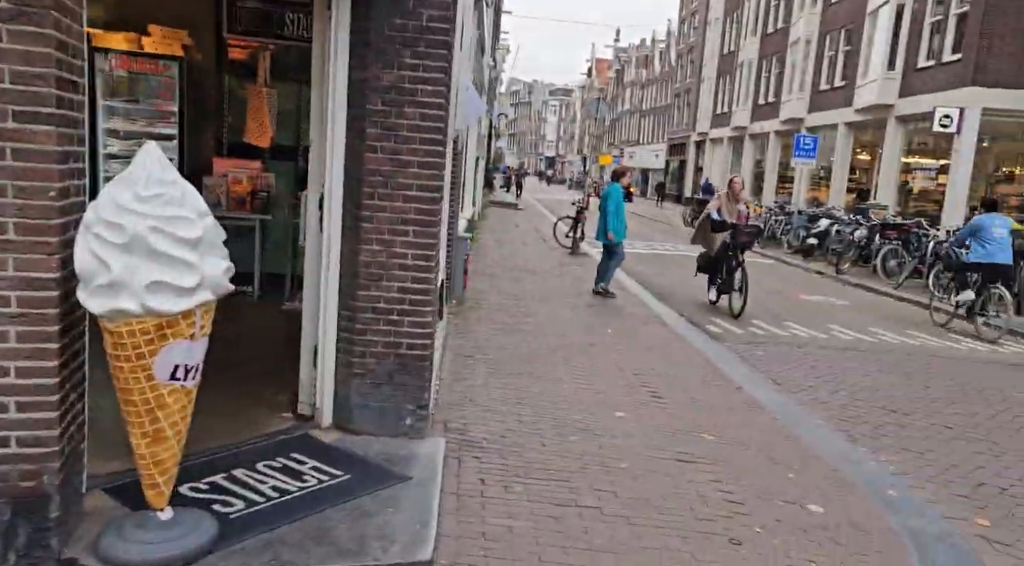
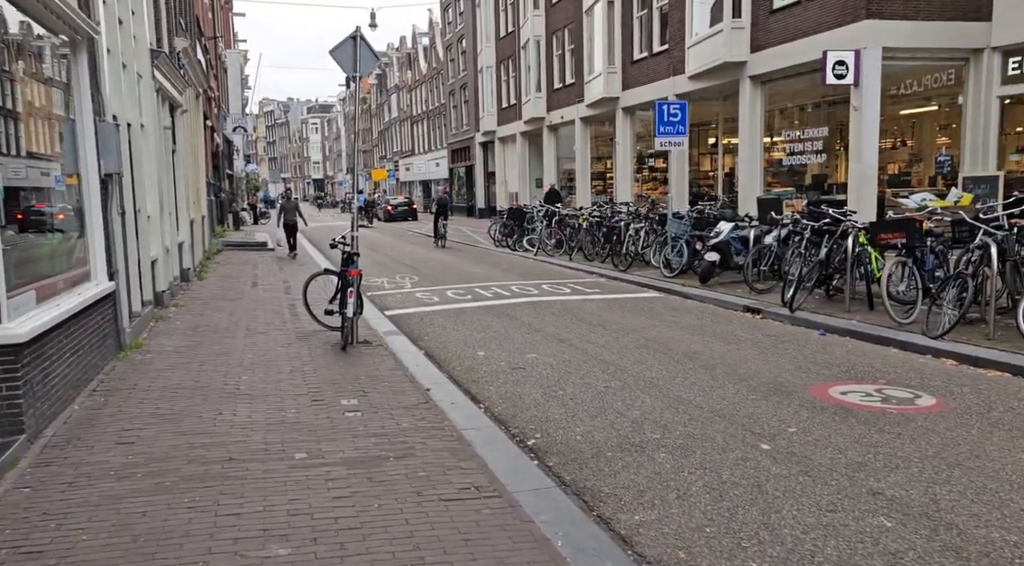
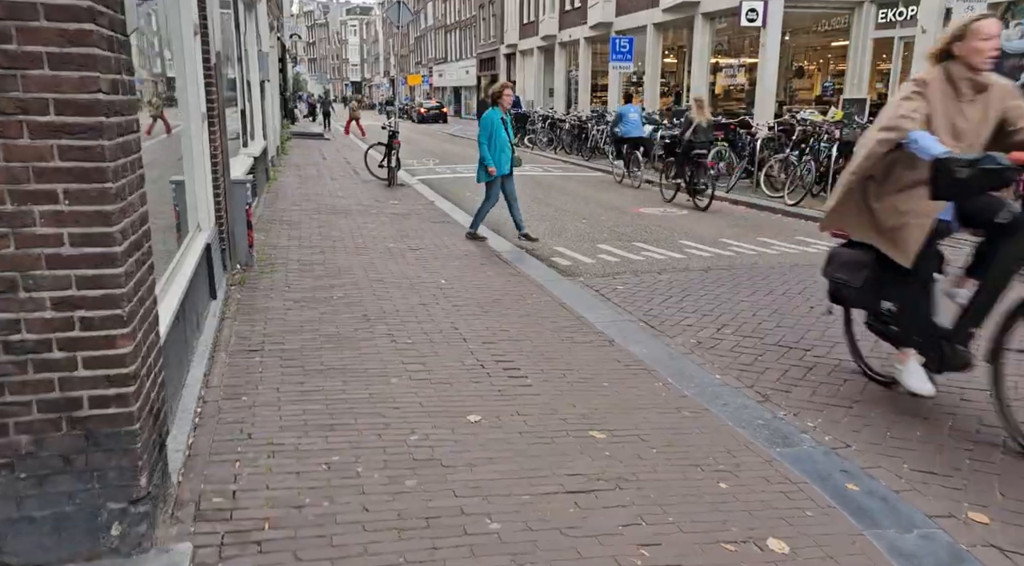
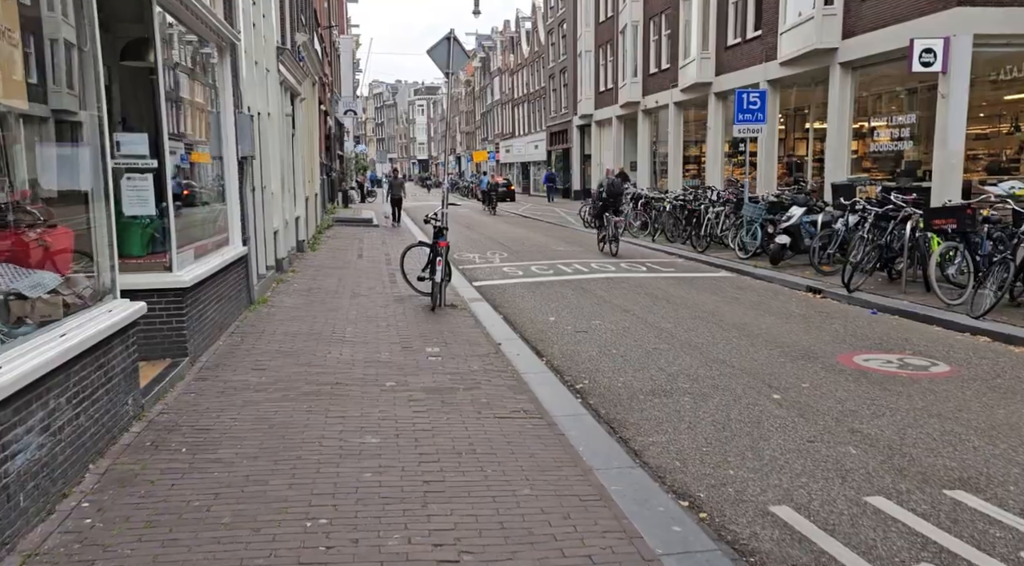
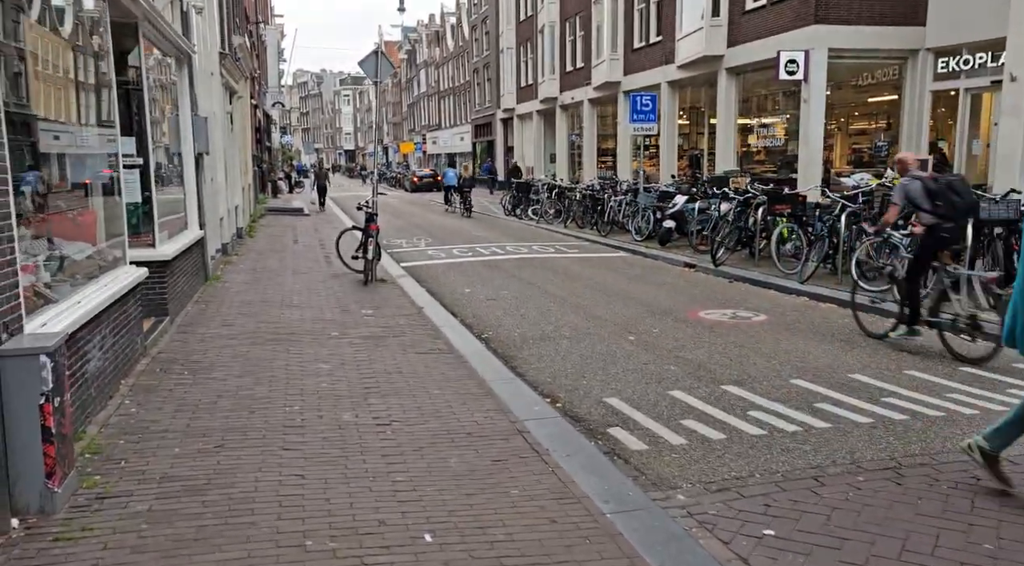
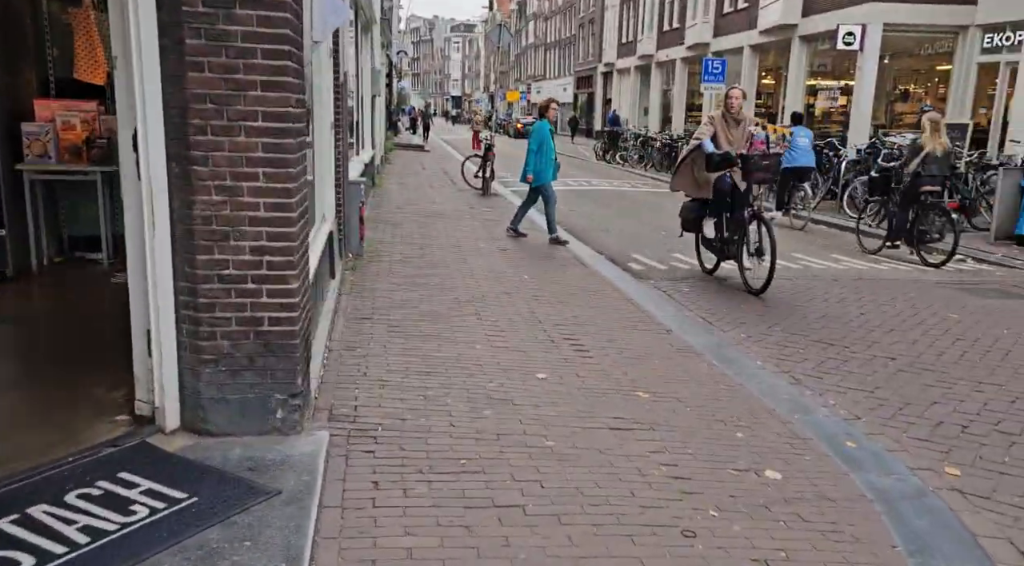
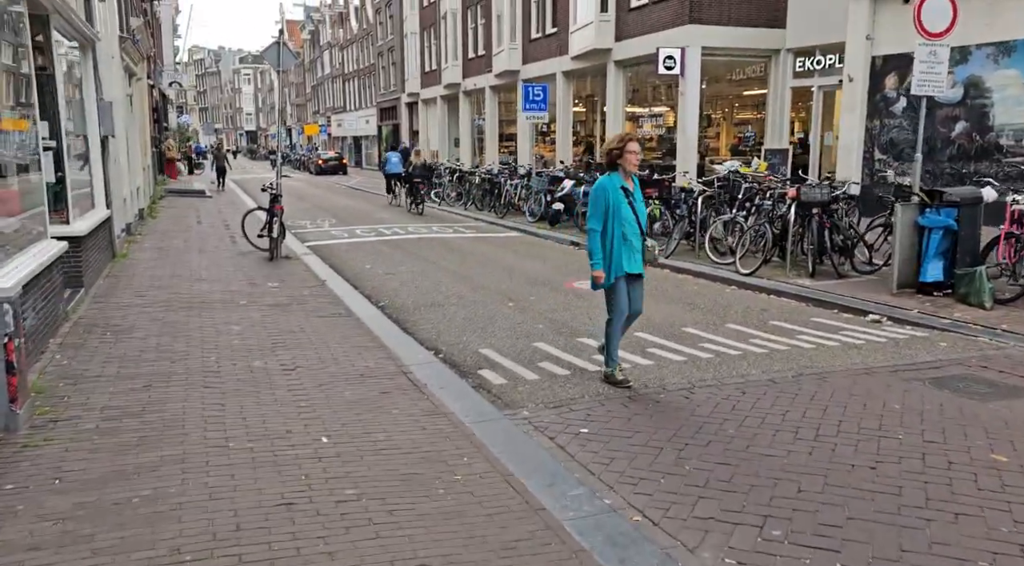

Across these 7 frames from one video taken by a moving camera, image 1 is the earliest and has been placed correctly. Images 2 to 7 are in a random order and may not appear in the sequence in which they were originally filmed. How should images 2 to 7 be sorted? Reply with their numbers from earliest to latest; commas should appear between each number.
6, 3, 7, 5, 4, 2
